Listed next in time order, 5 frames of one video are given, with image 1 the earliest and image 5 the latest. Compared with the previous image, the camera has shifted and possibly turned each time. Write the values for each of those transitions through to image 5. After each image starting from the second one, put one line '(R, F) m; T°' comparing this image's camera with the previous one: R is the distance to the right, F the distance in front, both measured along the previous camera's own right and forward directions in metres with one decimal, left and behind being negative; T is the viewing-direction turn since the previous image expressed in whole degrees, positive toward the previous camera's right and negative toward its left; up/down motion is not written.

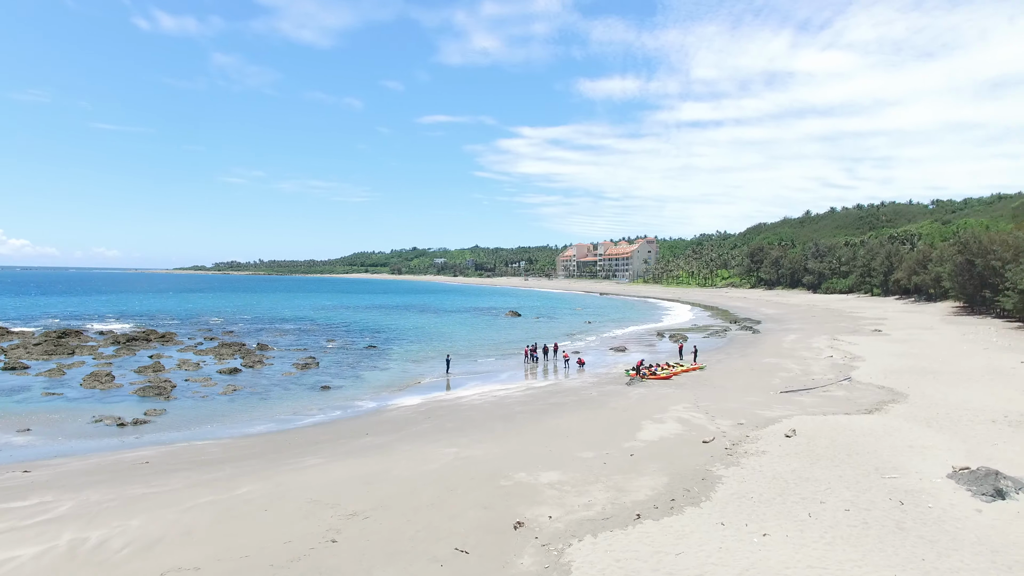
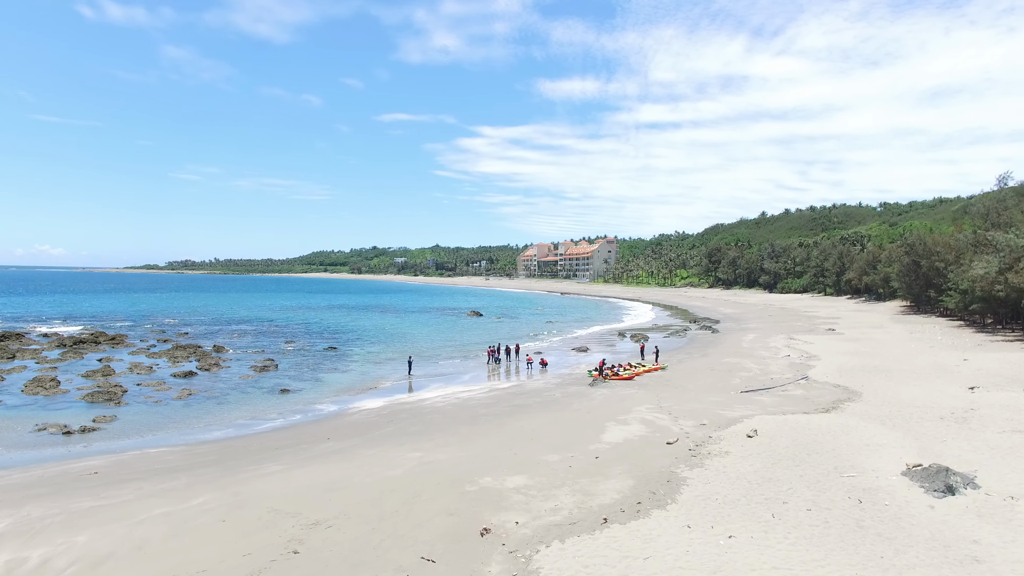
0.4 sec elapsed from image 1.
(0.0, +0.2) m; +4°
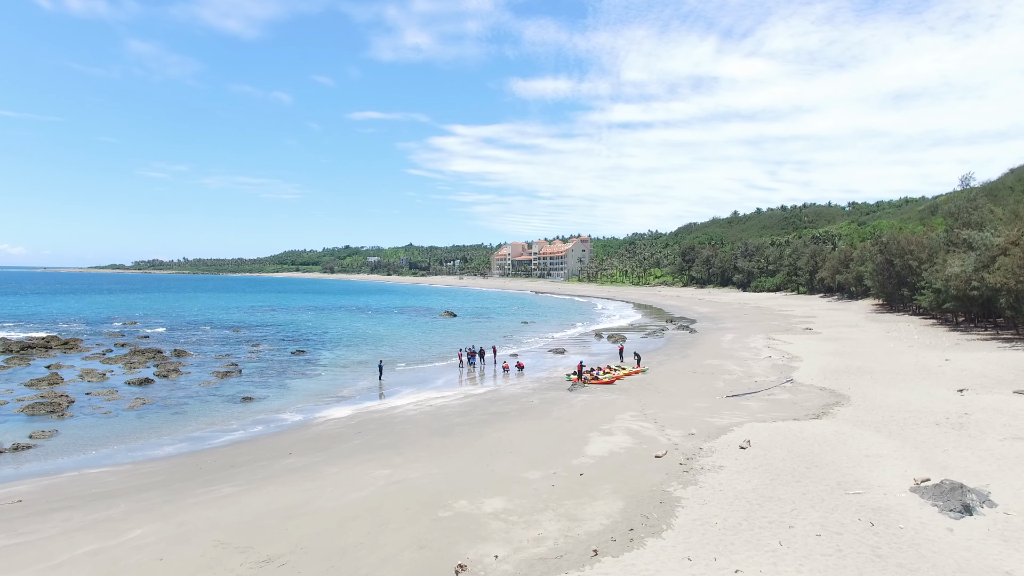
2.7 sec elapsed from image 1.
(0.0, +1.2) m; +3°
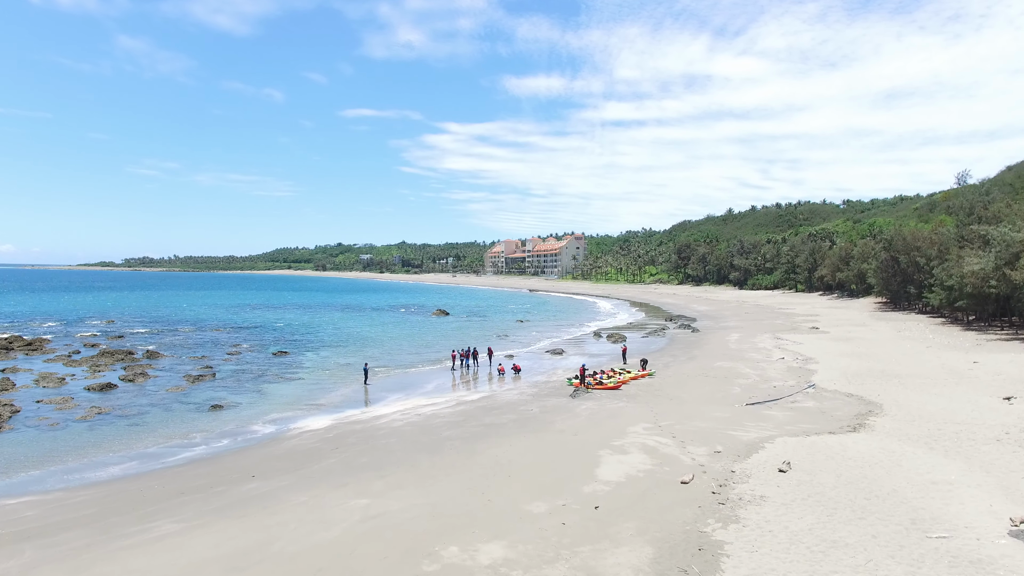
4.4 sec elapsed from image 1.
(-0.2, +2.2) m; +1°
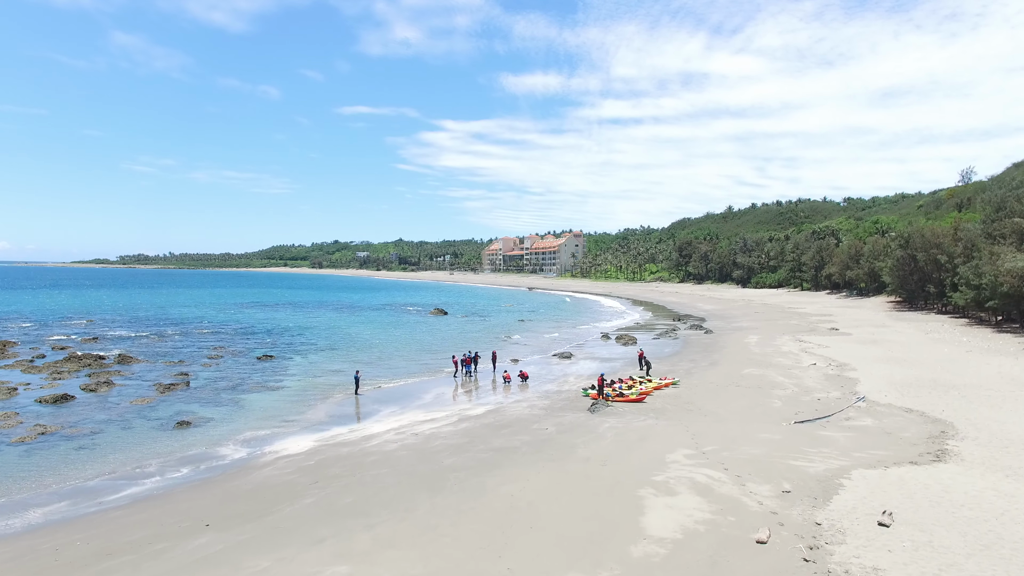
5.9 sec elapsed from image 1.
(-0.5, +2.9) m; 0°
